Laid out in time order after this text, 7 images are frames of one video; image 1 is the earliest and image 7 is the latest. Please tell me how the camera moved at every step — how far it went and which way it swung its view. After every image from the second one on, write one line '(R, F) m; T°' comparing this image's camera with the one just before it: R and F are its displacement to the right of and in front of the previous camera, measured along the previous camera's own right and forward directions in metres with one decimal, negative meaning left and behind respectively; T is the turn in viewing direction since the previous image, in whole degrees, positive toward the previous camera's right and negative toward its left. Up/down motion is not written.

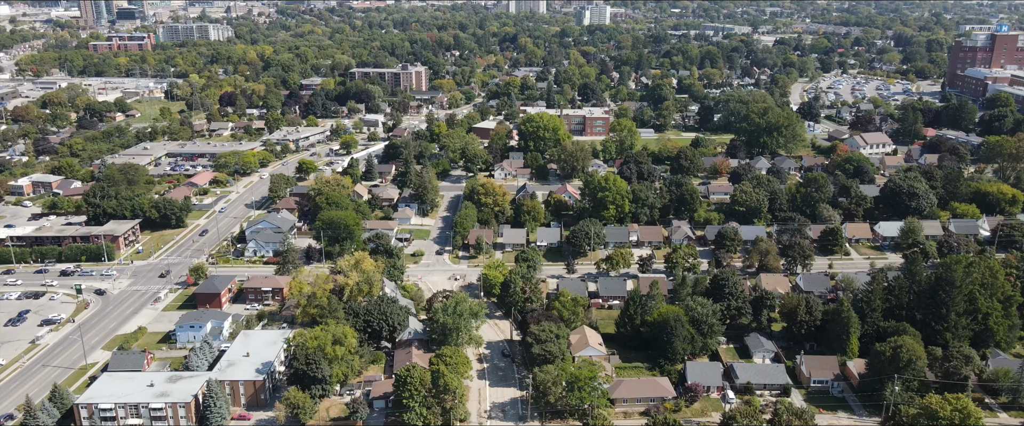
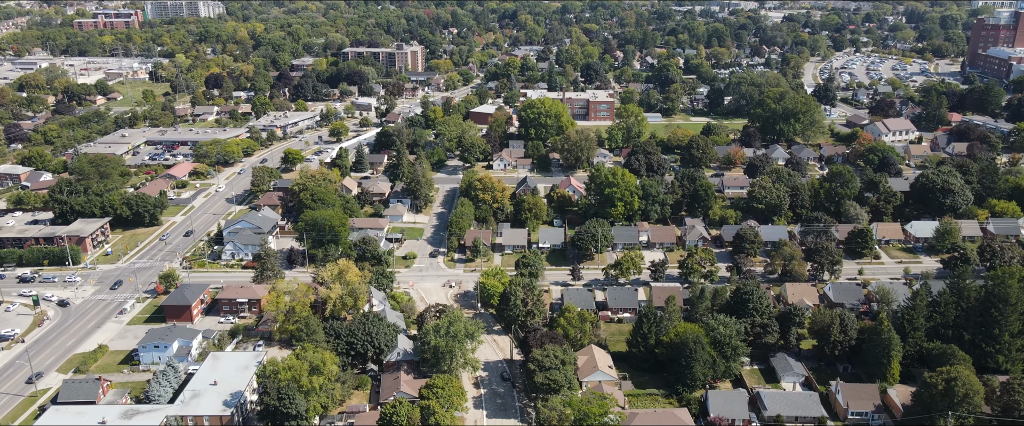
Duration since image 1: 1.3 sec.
(0.0, +4.7) m; 0°
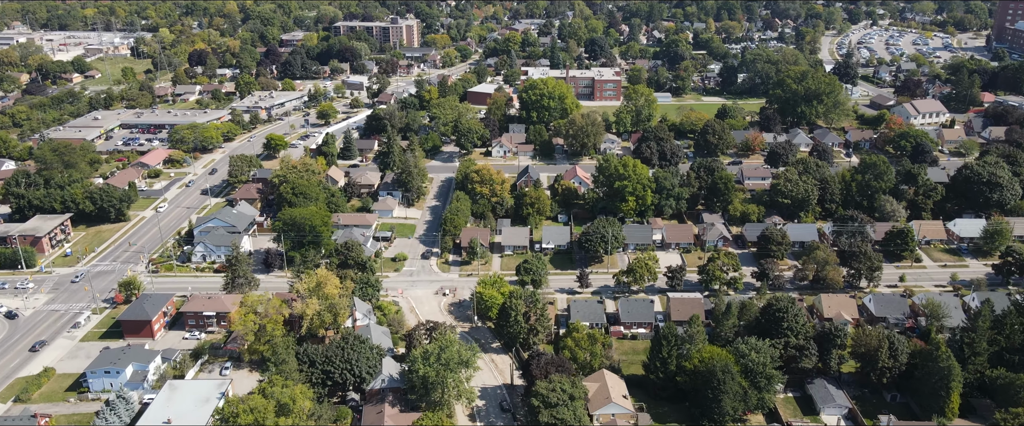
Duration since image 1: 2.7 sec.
(0.0, +5.2) m; 0°
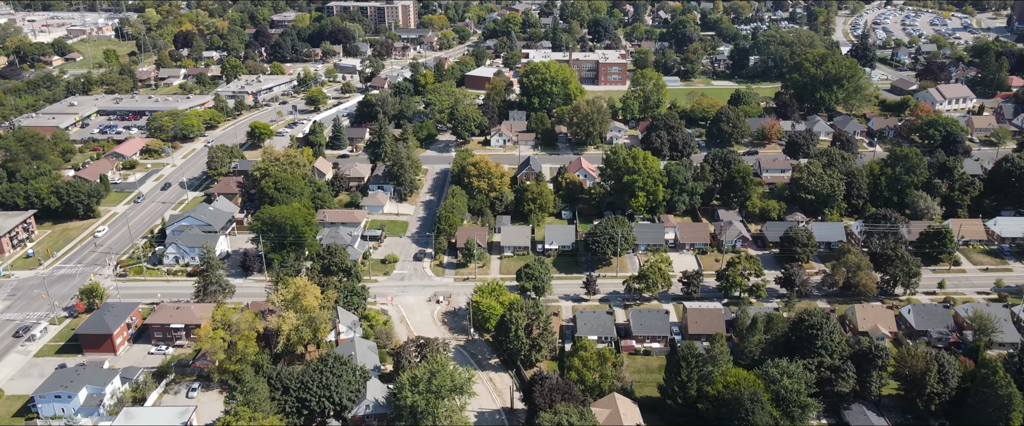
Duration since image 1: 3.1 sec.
(0.0, +4.0) m; 0°
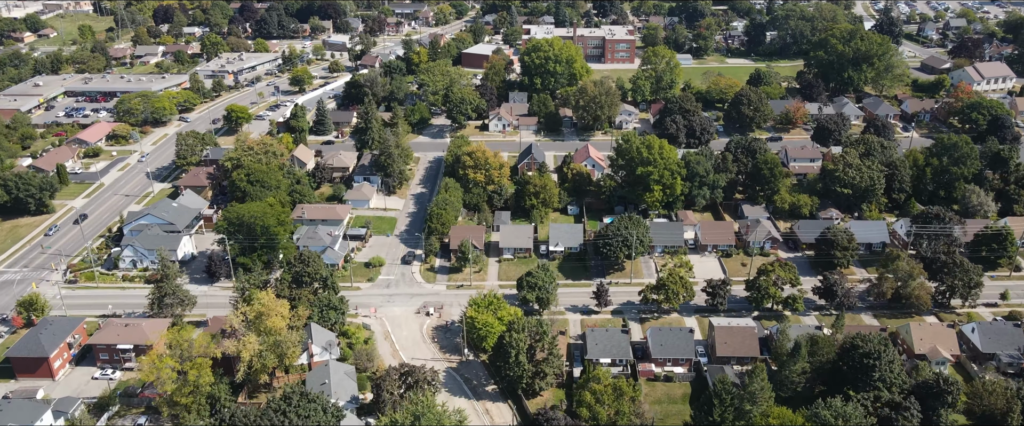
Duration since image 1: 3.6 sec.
(0.0, +5.1) m; 0°
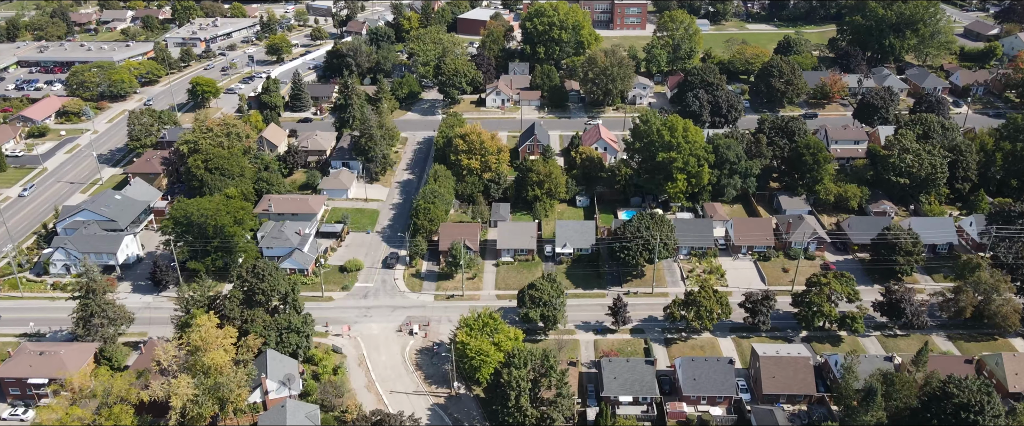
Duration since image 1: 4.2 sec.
(0.0, +6.0) m; 0°
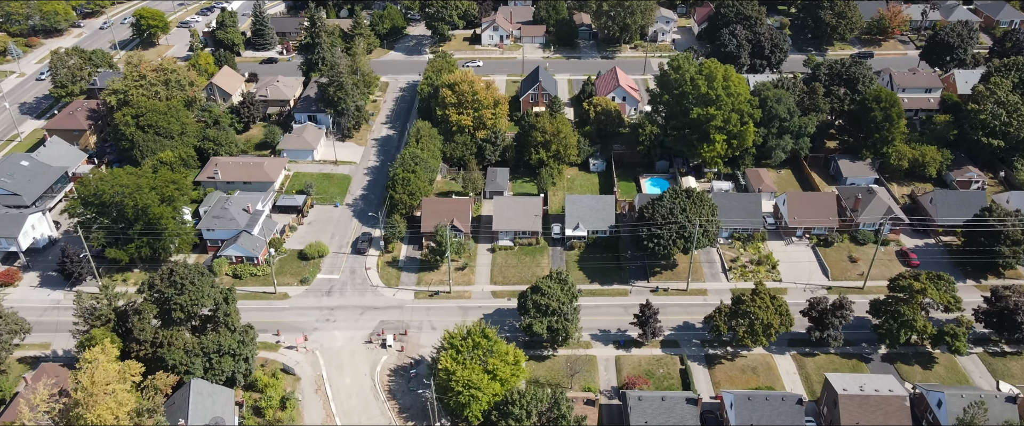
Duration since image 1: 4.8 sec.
(+0.1, +6.8) m; 0°
